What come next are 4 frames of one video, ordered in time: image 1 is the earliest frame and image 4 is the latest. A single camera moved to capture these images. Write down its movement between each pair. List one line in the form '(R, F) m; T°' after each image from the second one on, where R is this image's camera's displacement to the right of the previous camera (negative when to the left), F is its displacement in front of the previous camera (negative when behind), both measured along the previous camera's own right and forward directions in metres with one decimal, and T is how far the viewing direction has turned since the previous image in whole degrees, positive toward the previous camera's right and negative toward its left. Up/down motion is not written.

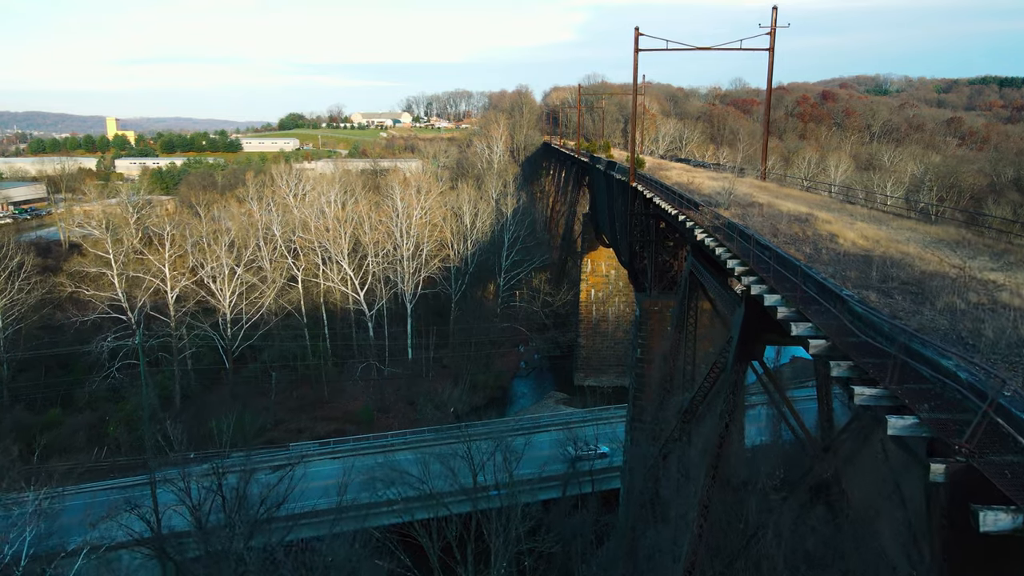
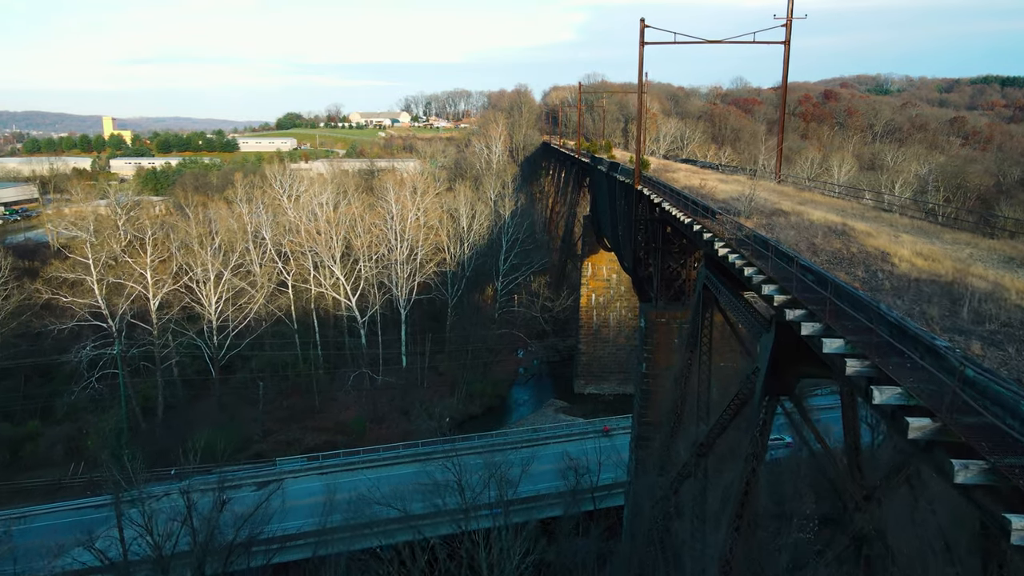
(+0.1, +1.0) m; 0°
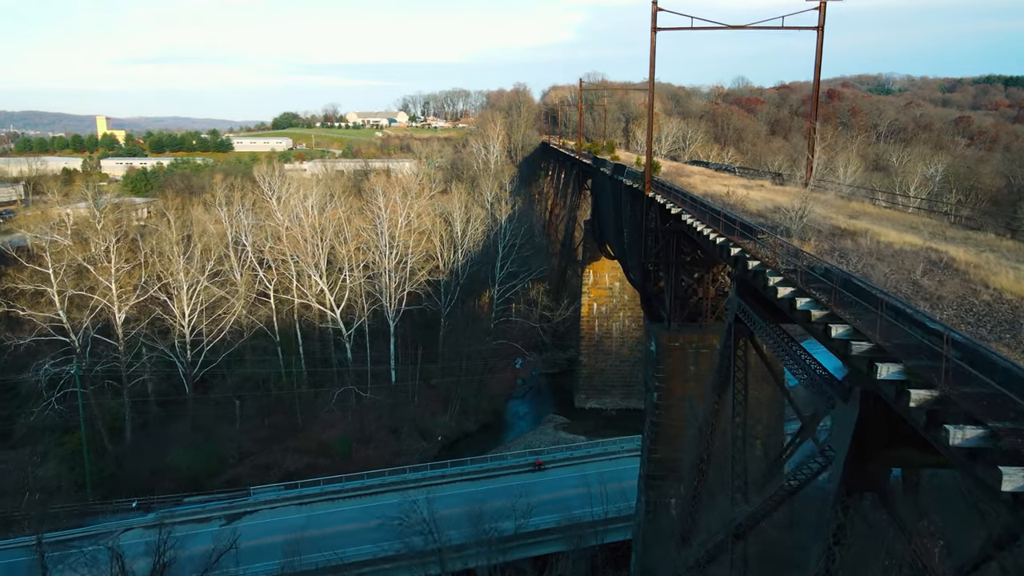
(+0.1, +1.7) m; 0°
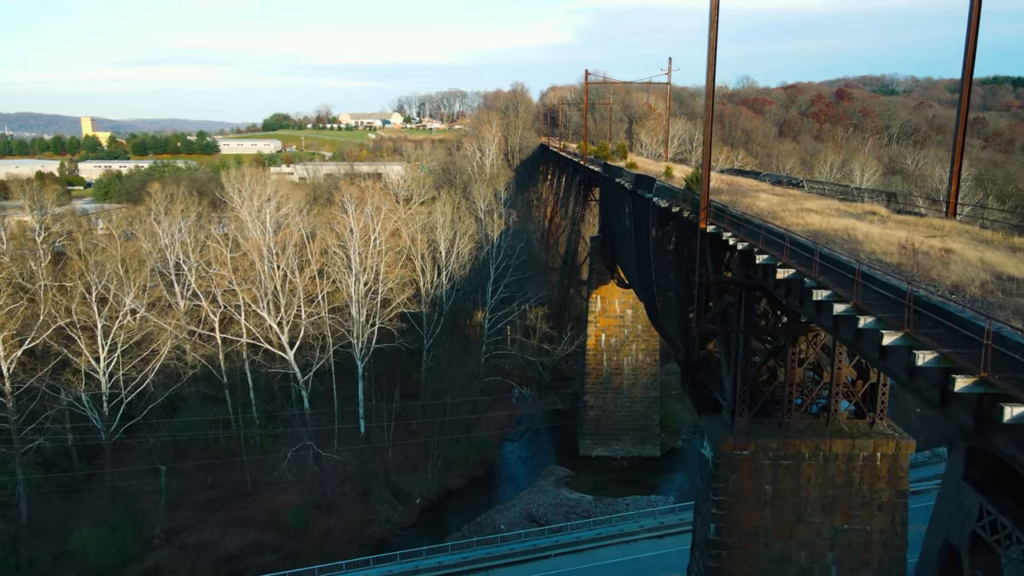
(+0.2, +4.3) m; 0°
